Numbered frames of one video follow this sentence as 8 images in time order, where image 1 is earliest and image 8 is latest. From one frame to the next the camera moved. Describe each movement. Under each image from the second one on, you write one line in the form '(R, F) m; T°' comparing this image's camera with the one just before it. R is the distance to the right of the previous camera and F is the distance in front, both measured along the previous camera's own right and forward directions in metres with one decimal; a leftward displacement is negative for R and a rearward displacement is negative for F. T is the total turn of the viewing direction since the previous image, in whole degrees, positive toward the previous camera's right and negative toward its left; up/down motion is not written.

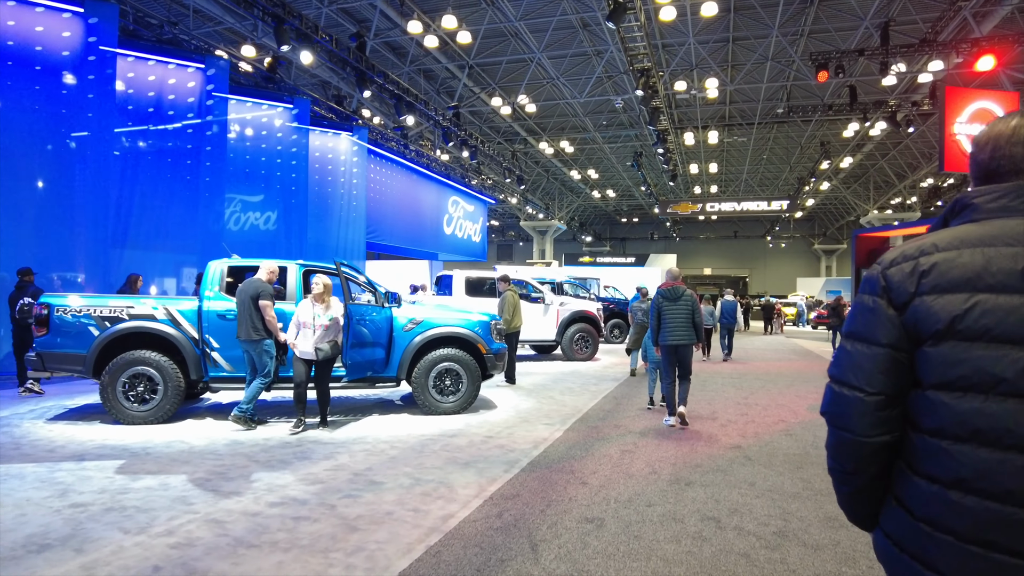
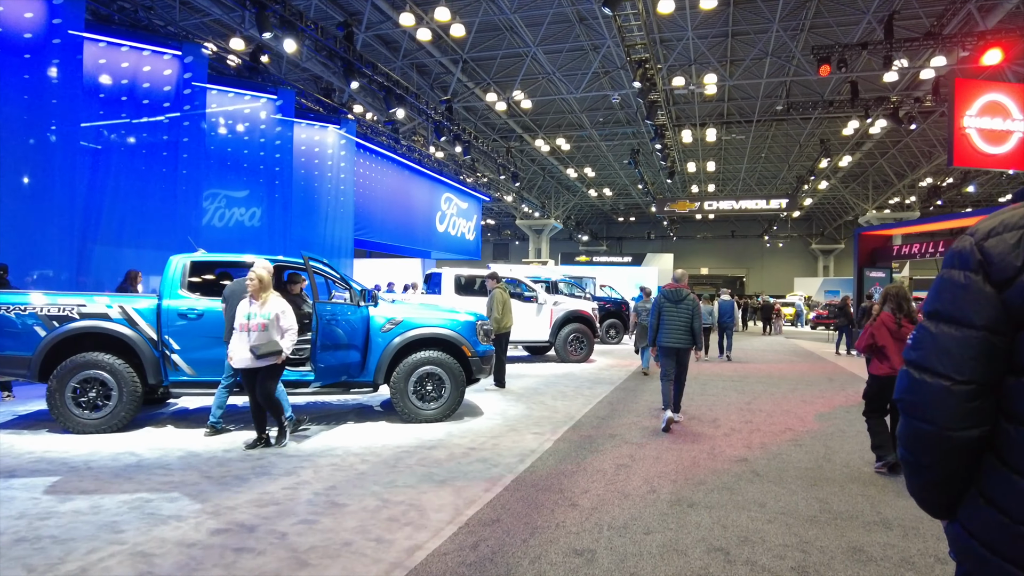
(+0.1, +0.4) m; 0°
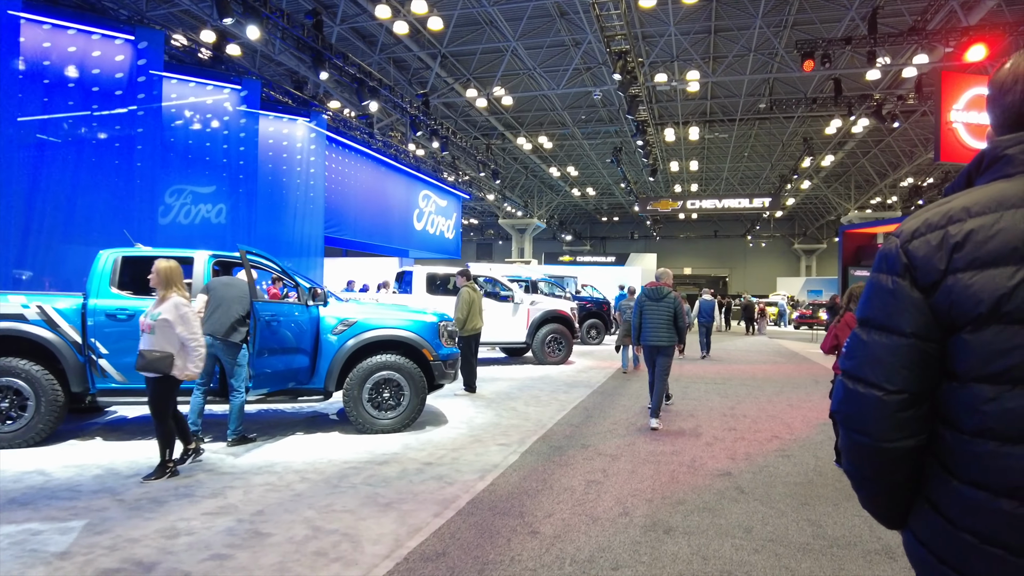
(+0.2, +0.4) m; +1°
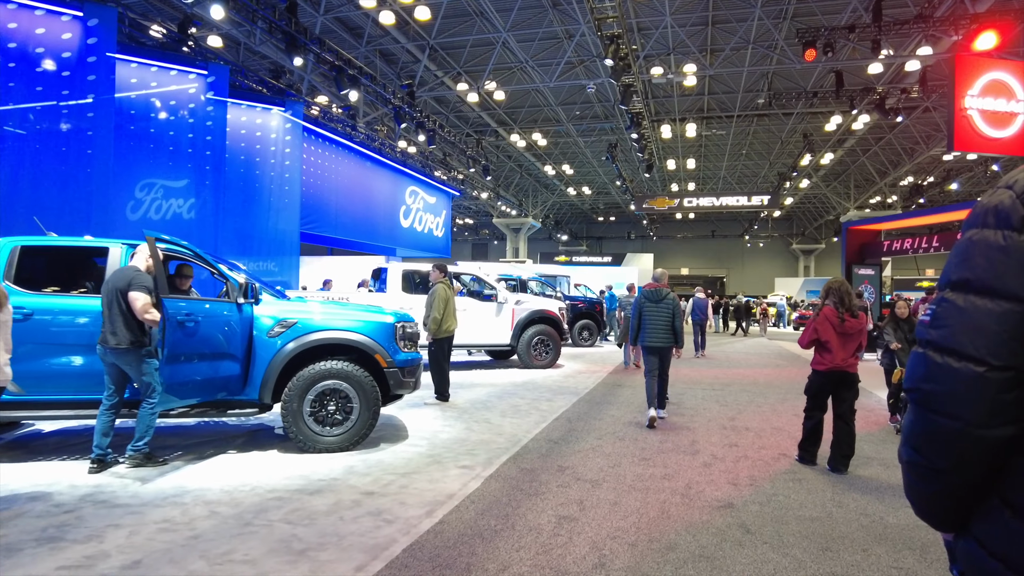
(+0.2, +0.7) m; 0°
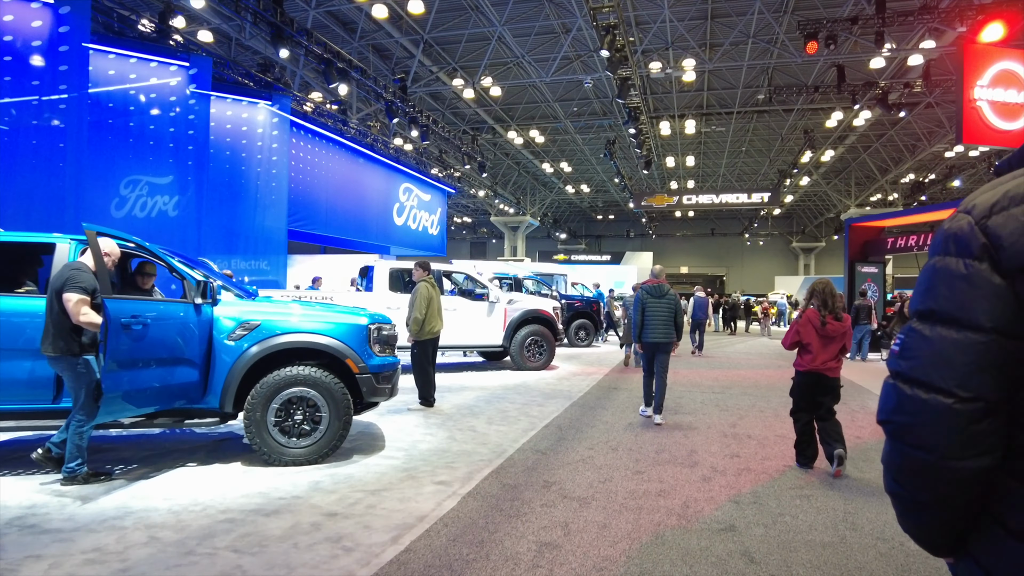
(+0.1, +0.3) m; 0°
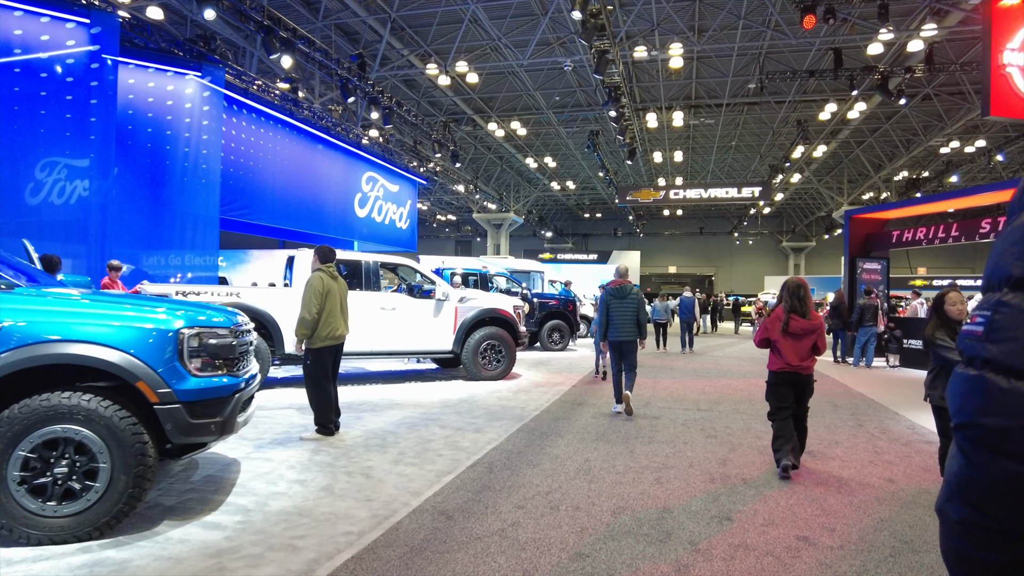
(+0.4, +1.3) m; +1°
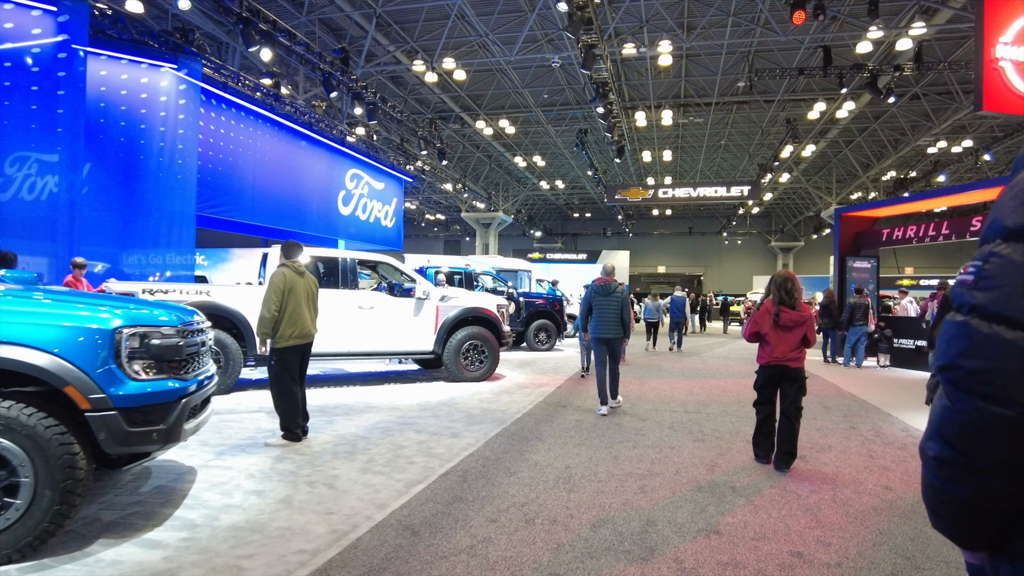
(+0.1, +0.2) m; +1°
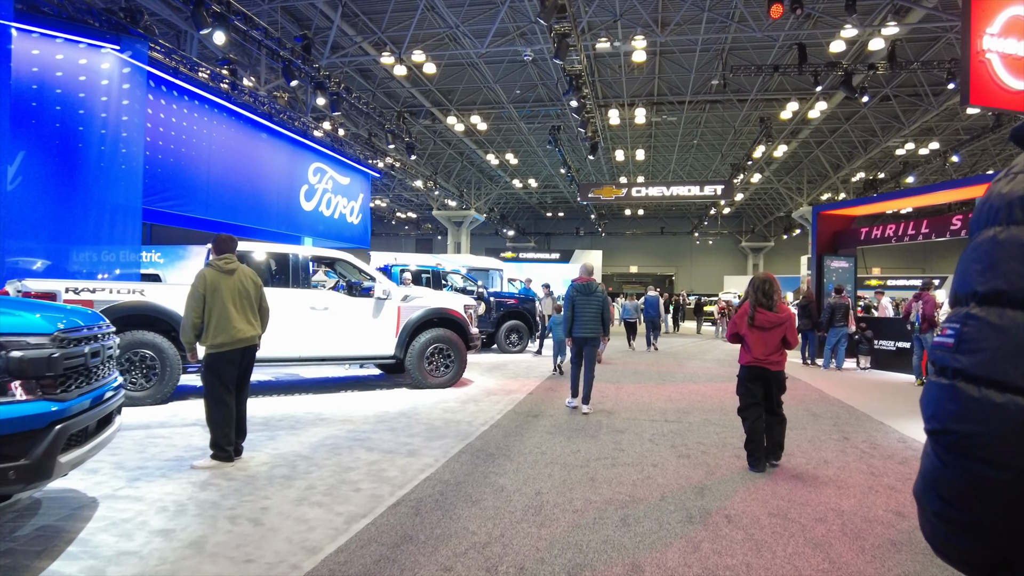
(+0.1, +0.5) m; +2°
